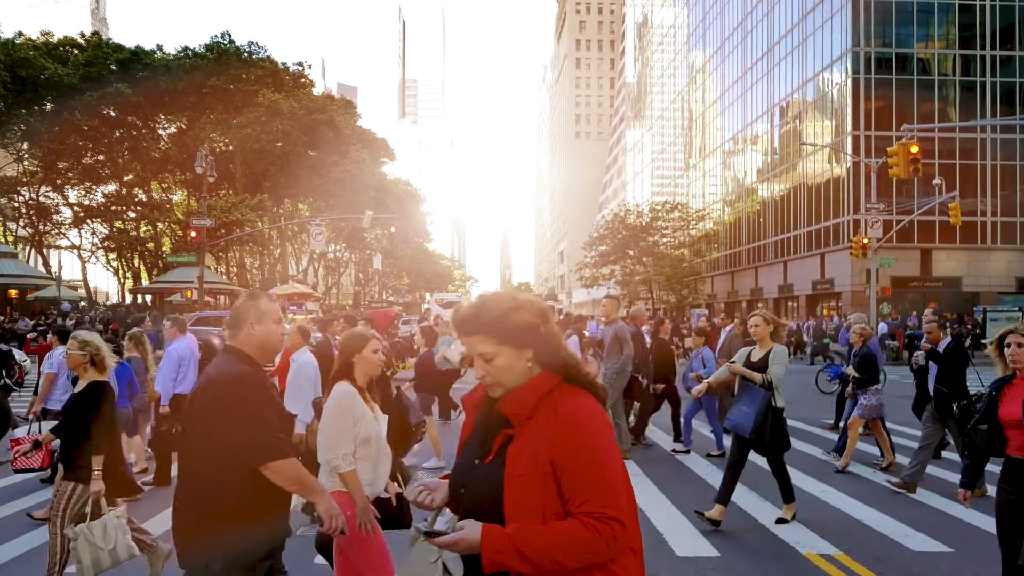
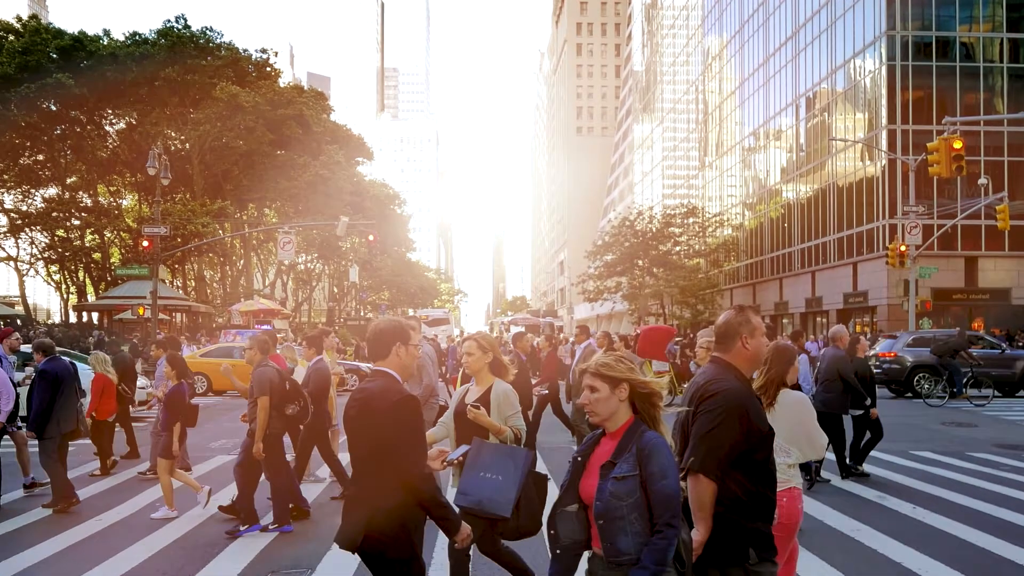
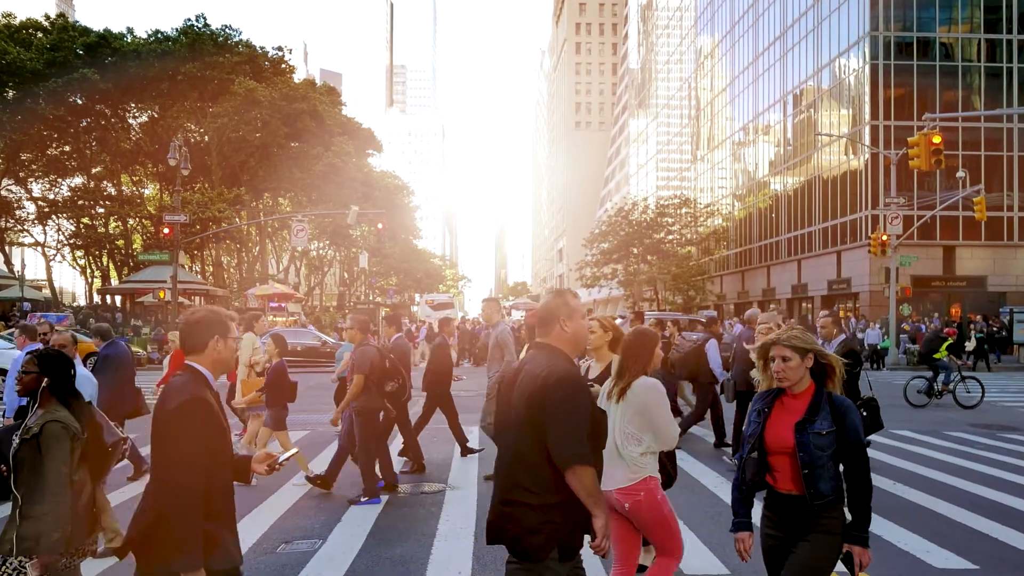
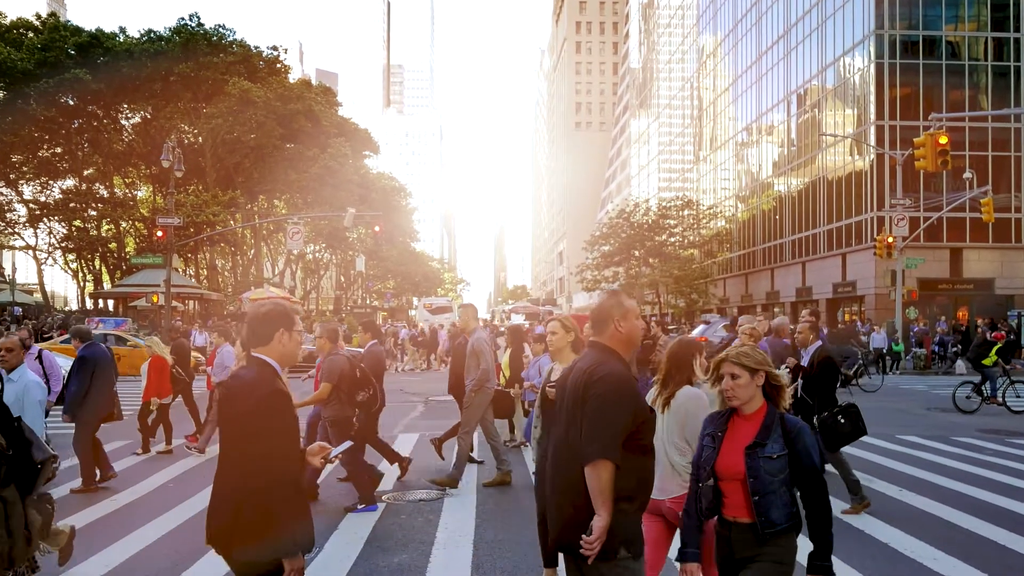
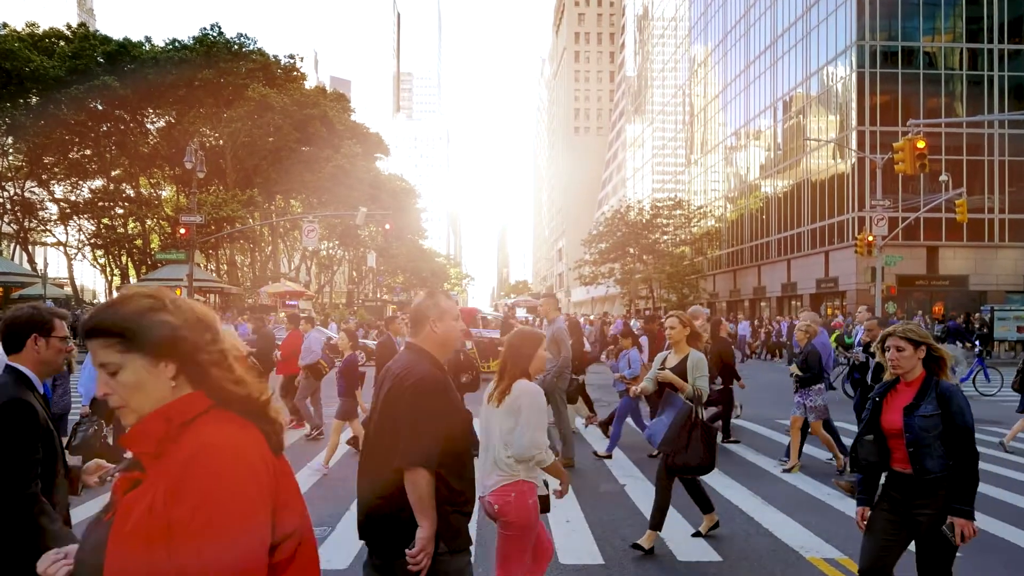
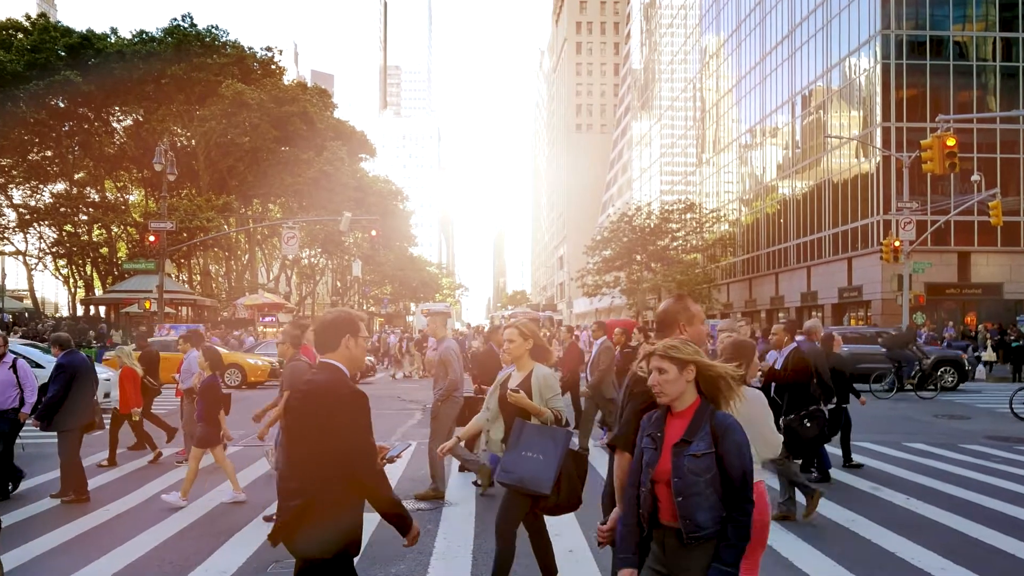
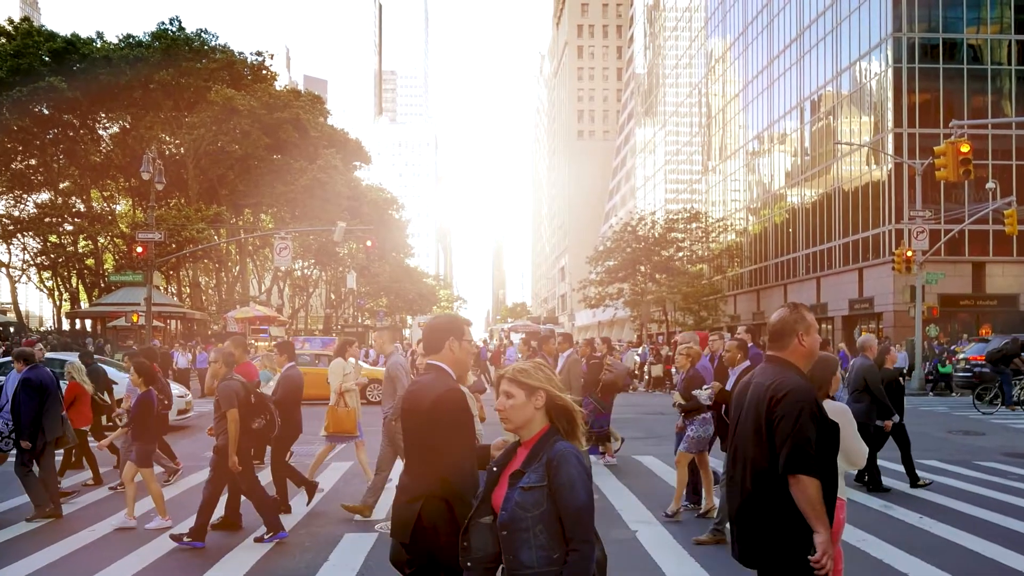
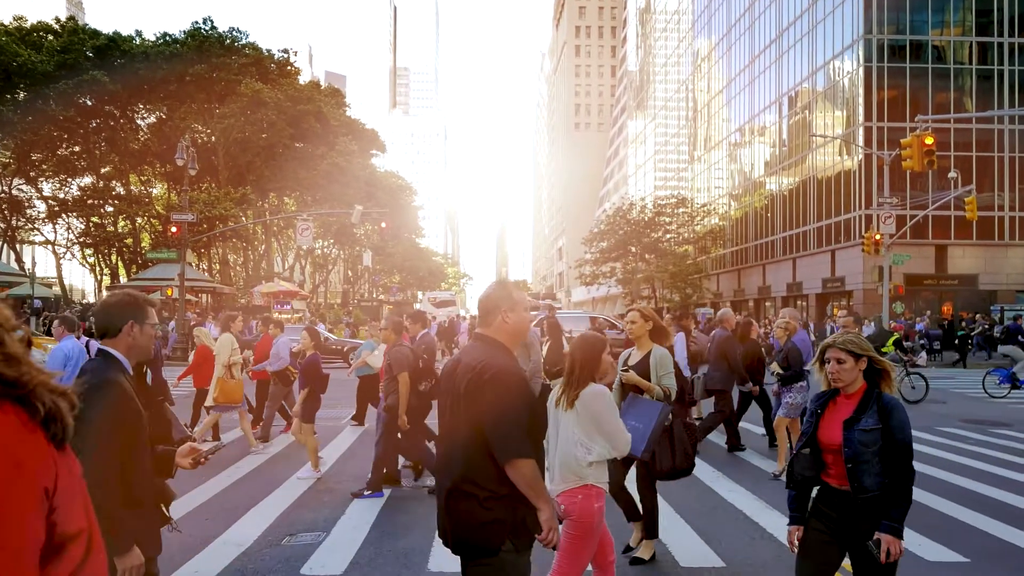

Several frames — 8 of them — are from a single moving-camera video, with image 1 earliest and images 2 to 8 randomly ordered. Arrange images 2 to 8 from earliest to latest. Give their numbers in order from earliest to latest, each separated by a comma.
5, 8, 3, 4, 6, 2, 7
